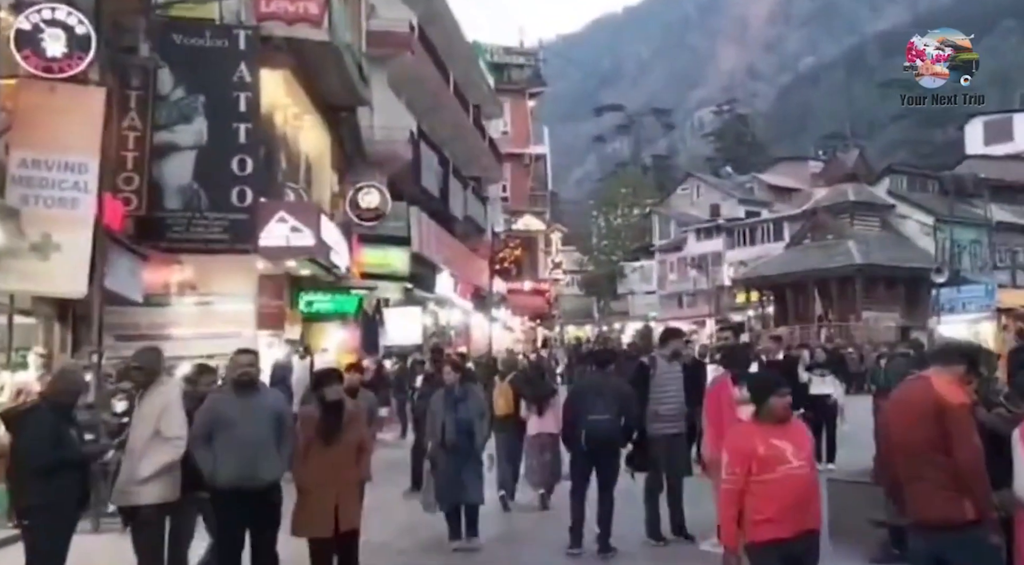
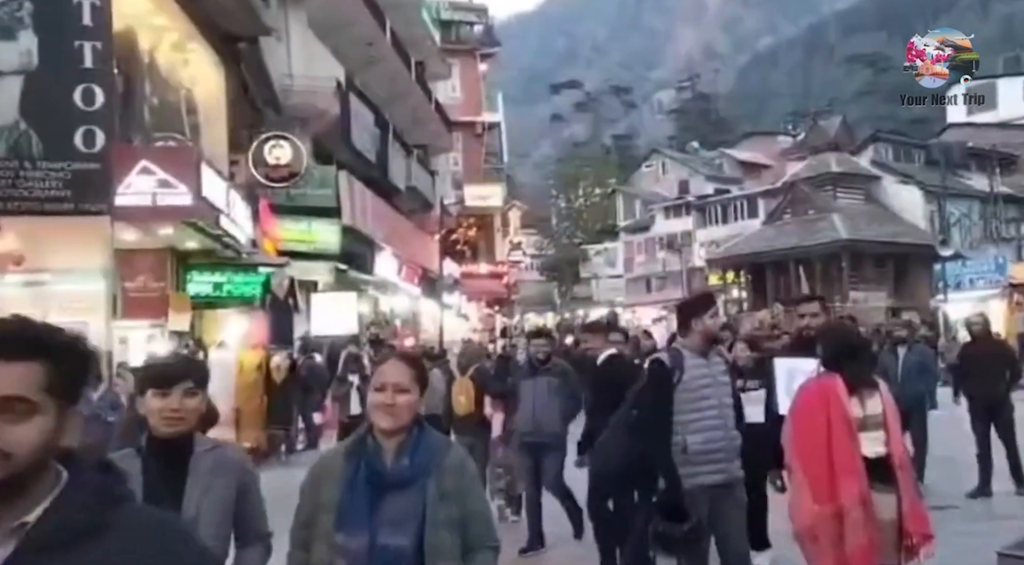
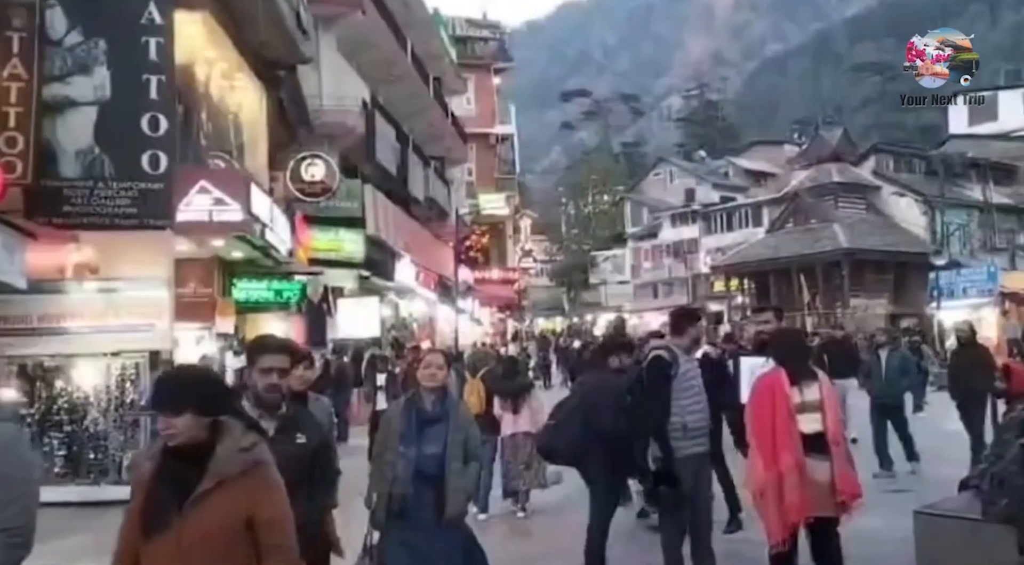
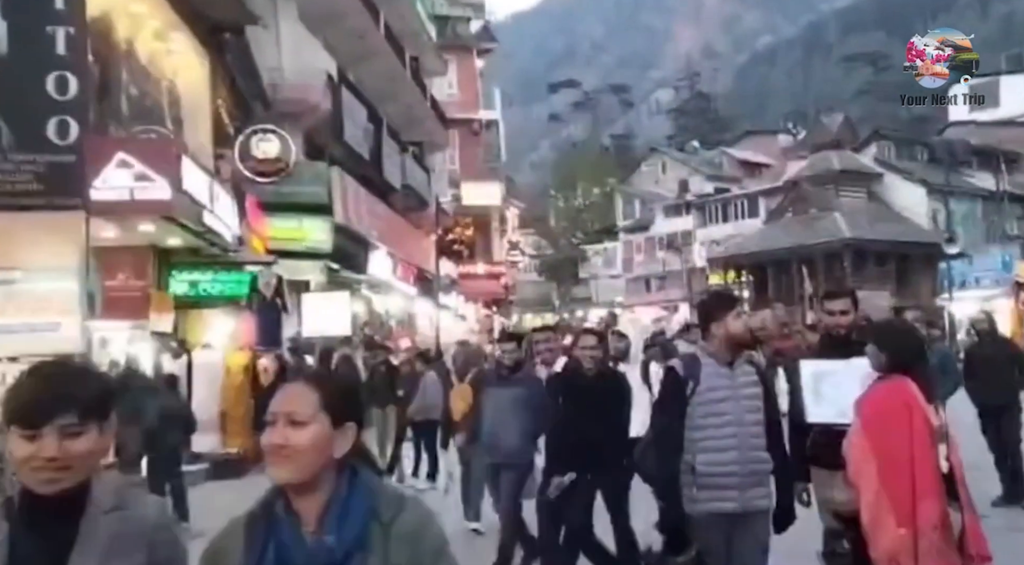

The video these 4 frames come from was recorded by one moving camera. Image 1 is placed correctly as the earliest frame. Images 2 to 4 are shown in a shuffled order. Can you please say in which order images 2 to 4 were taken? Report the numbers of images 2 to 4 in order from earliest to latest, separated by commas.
3, 2, 4
